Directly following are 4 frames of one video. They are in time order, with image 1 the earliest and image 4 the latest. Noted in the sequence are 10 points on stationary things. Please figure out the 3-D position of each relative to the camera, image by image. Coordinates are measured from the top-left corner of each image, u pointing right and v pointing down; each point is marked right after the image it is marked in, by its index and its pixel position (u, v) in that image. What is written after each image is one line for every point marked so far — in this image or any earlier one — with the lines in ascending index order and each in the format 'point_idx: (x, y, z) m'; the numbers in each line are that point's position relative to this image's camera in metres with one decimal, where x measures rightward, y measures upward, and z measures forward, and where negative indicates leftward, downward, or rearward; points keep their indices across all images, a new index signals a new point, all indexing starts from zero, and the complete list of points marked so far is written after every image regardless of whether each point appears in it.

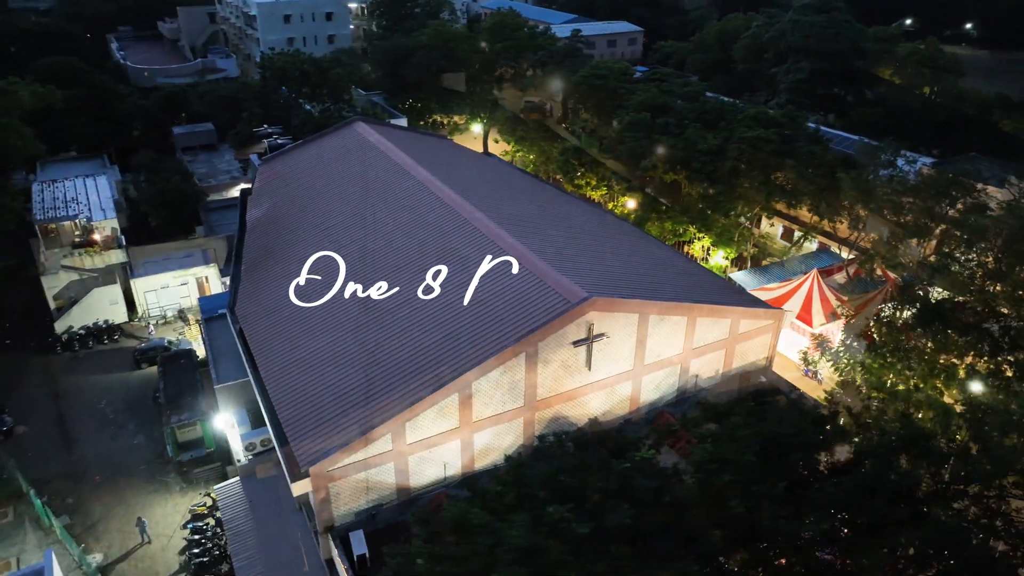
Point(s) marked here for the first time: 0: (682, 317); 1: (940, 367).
0: (+4.4, -0.7, +19.4) m
1: (+9.6, -1.8, +17.4) m
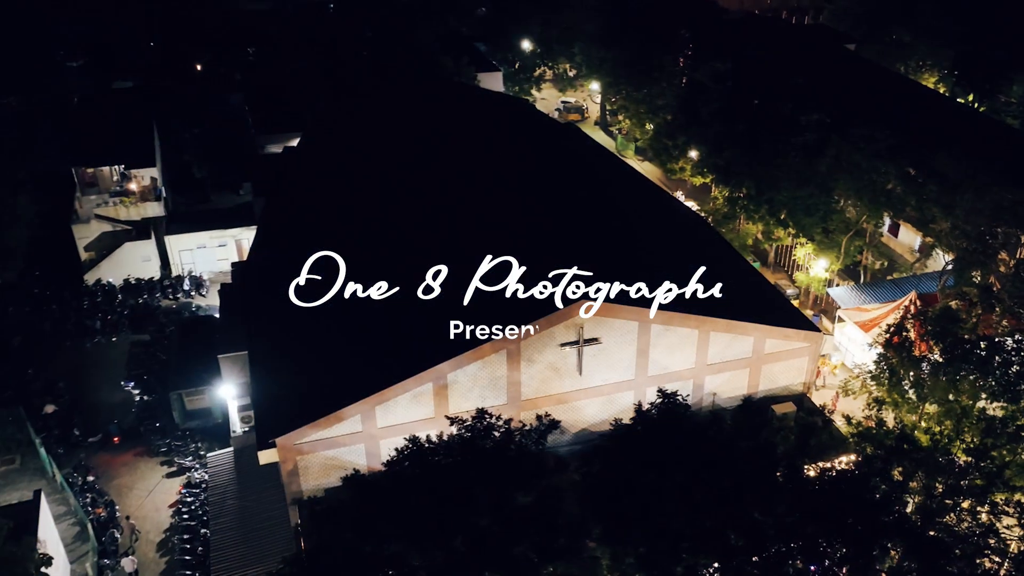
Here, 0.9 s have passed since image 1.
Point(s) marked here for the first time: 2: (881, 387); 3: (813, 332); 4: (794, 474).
0: (+4.3, -1.0, +18.6) m
1: (+9.2, -2.5, +16.3) m
2: (+8.3, -2.3, +17.5) m
3: (+7.6, -1.1, +19.7) m
4: (+4.3, -2.9, +12.5) m
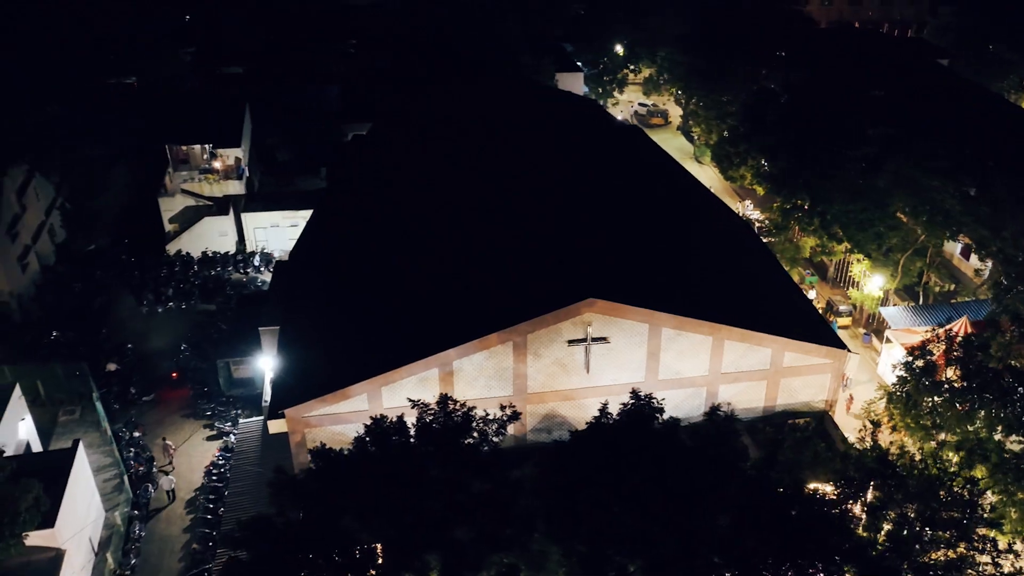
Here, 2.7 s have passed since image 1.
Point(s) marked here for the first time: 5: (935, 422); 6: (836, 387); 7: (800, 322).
0: (+4.5, -1.1, +18.2) m
1: (+9.1, -2.9, +15.4) m
2: (+8.2, -2.7, +16.7) m
3: (+7.8, -1.5, +19.0) m
4: (+3.7, -3.0, +12.1) m
5: (+8.6, -2.8, +16.0) m
6: (+8.0, -2.4, +19.5) m
7: (+7.3, -0.8, +20.0) m
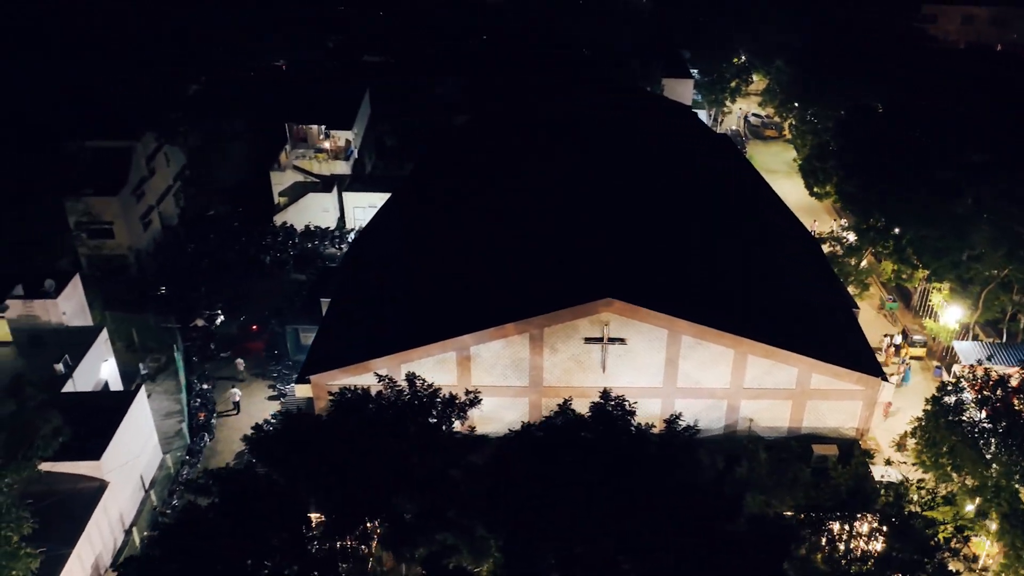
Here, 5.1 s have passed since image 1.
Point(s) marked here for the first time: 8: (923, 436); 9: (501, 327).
0: (+4.8, -1.3, +17.8) m
1: (+8.7, -3.6, +14.3) m
2: (+8.1, -3.3, +15.7) m
3: (+8.2, -2.0, +18.1) m
4: (+3.0, -3.2, +11.9) m
5: (+8.4, -3.4, +15.0) m
6: (+8.4, -3.0, +18.5) m
7: (+7.9, -1.3, +19.2) m
8: (+8.2, -2.9, +15.9) m
9: (-0.3, -0.9, +17.6) m
